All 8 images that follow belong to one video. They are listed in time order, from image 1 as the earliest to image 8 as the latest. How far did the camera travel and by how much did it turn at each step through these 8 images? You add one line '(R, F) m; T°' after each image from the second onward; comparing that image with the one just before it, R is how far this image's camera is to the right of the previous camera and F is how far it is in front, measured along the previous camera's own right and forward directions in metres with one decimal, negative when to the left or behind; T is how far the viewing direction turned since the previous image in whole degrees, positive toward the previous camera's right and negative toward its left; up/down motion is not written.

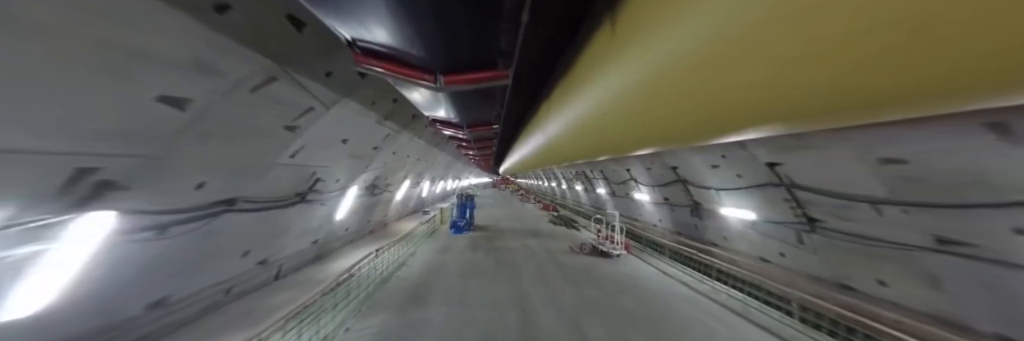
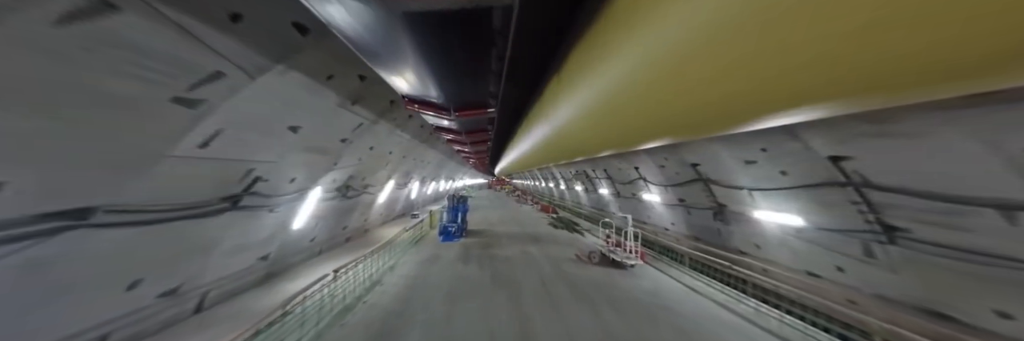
(-0.1, +0.8) m; +1°
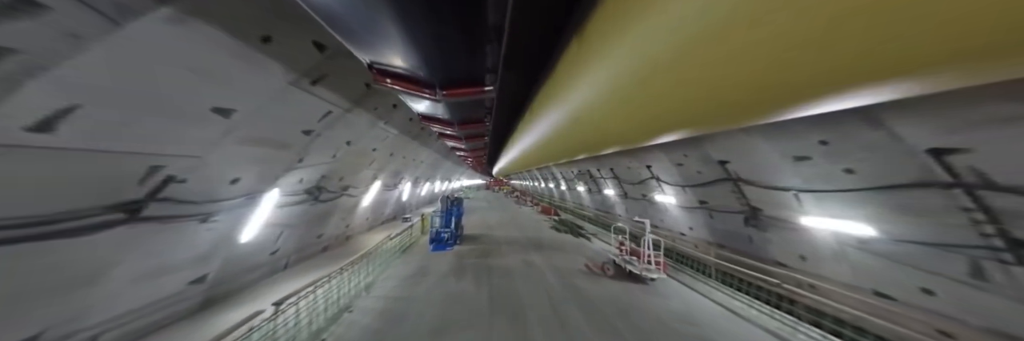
(-0.1, +0.7) m; +1°
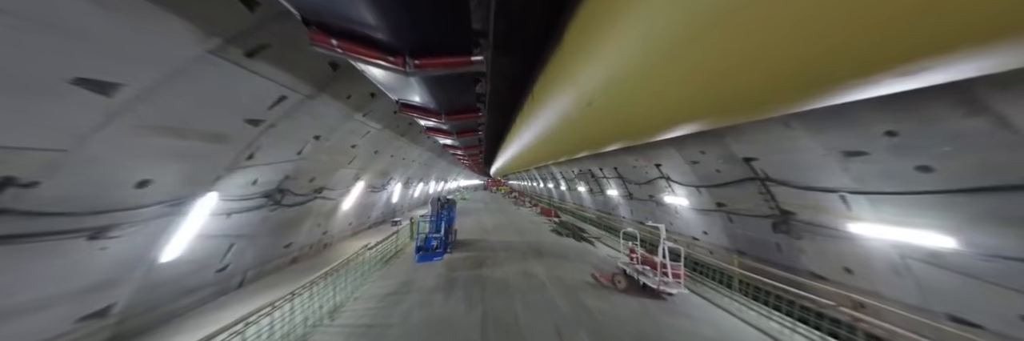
(0.0, +0.6) m; +1°
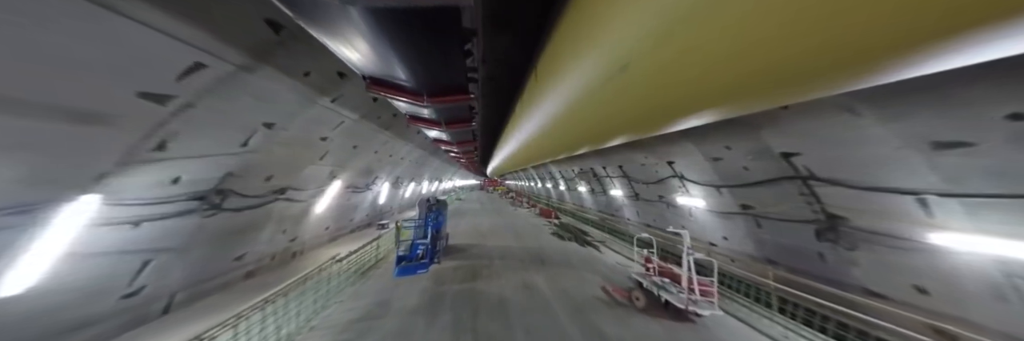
(0.0, +0.6) m; +1°
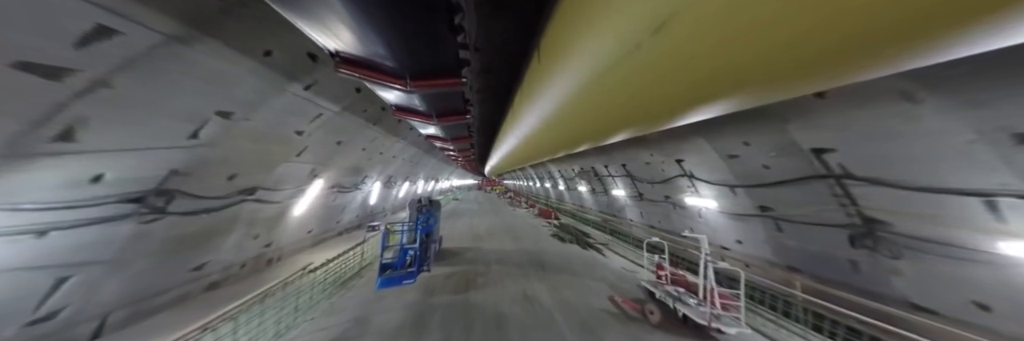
(0.0, +0.4) m; +1°
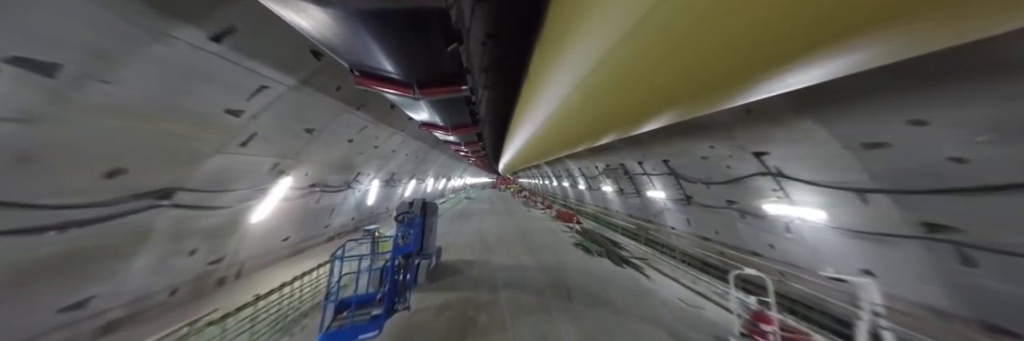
(0.0, +1.2) m; -4°
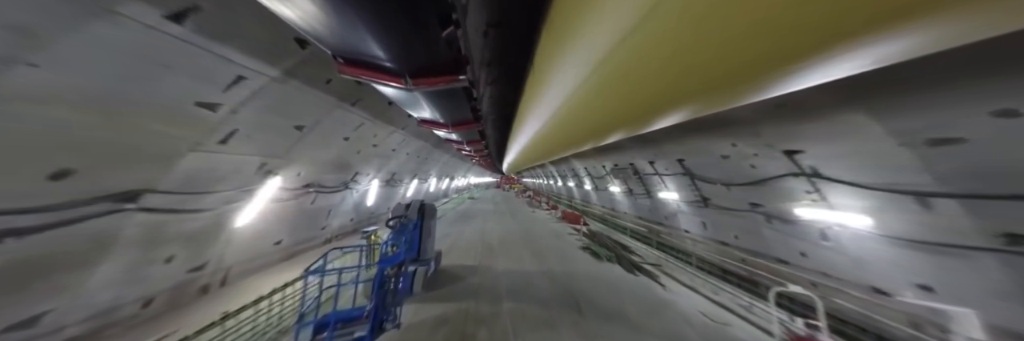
(0.0, +0.3) m; -1°
